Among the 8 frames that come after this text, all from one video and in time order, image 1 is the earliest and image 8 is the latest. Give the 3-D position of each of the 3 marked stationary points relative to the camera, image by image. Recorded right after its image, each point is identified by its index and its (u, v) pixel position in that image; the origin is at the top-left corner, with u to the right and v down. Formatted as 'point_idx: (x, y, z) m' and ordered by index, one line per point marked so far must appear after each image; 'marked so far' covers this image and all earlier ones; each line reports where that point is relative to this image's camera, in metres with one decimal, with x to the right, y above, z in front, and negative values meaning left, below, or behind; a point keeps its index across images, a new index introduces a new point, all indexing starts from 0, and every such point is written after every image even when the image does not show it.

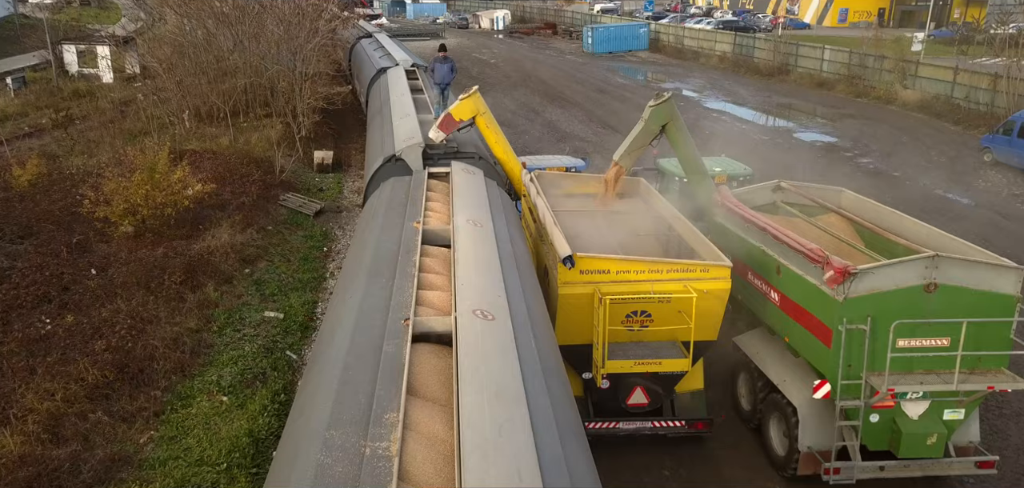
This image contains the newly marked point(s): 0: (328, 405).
0: (-1.0, -0.9, +4.1) m
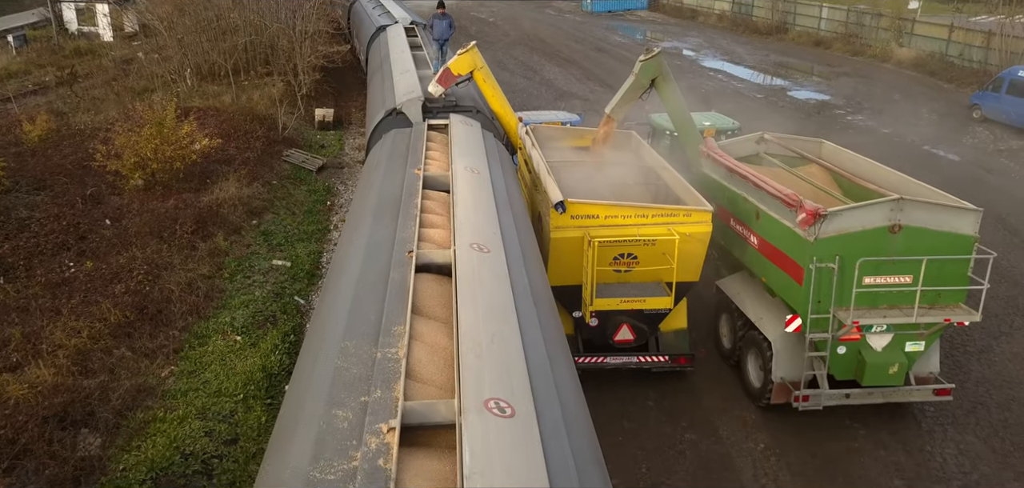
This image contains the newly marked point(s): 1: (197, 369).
0: (-1.0, -0.5, +4.6) m
1: (-3.4, -1.4, +8.5) m
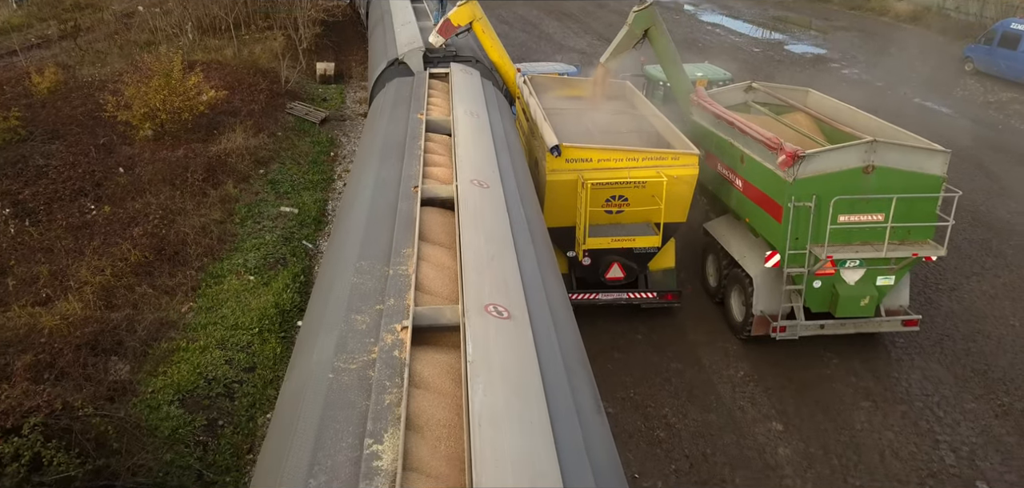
0: (-1.0, 0.0, +5.1) m
1: (-3.5, -0.7, +9.1) m
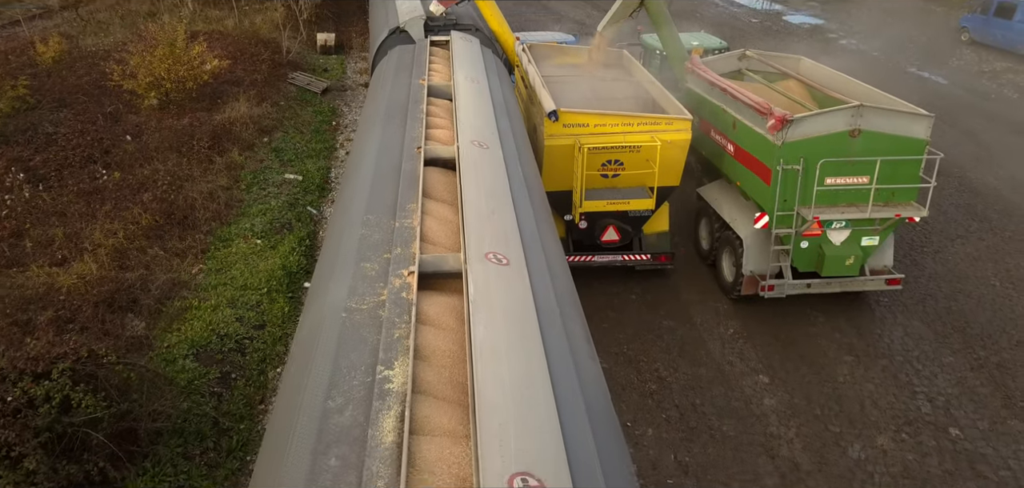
0: (-1.0, +0.3, +5.4) m
1: (-3.5, -0.3, +9.4) m
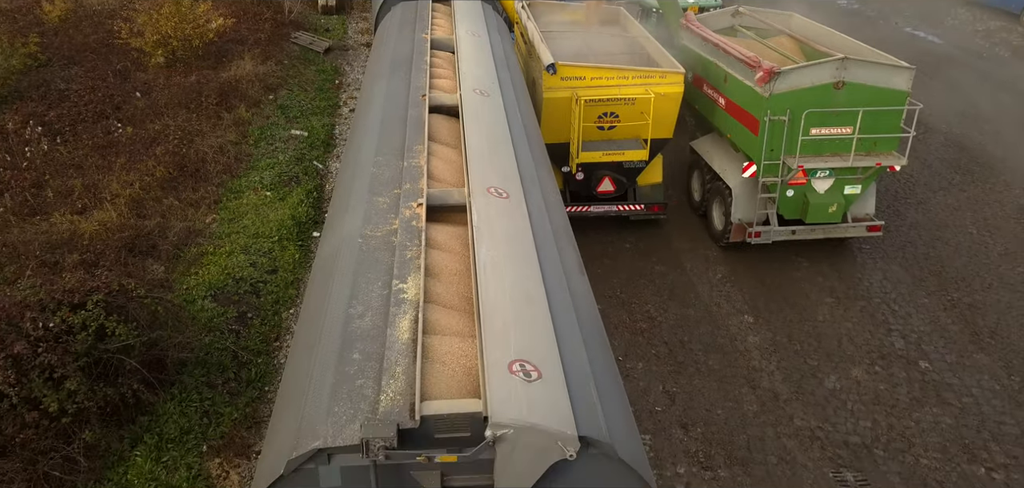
0: (-1.0, +0.7, +5.9) m
1: (-3.5, +0.3, +9.8) m
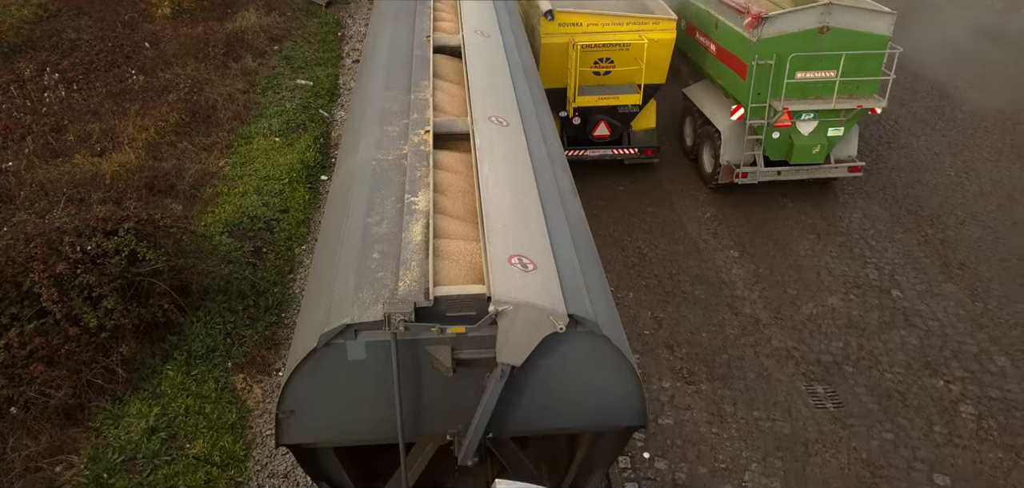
0: (-1.0, +1.3, +6.3) m
1: (-3.5, +1.1, +10.3) m
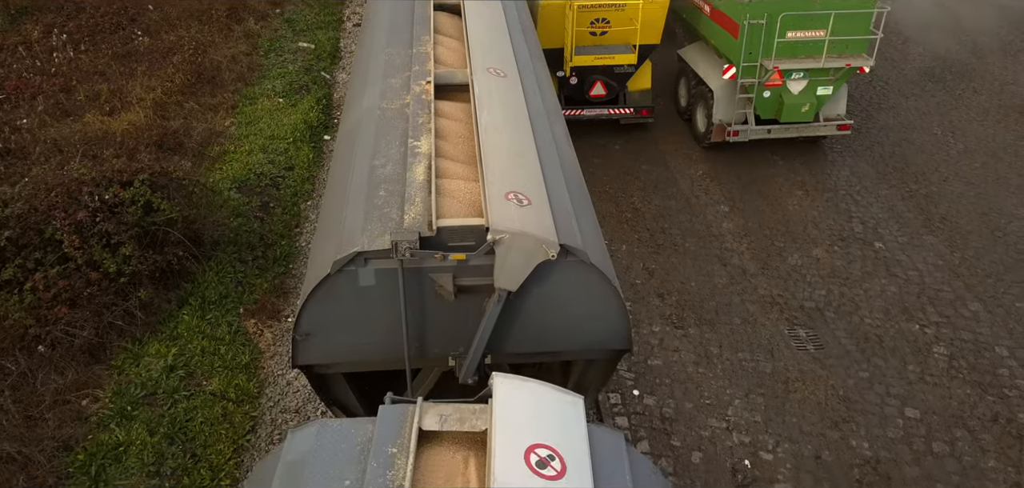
0: (-1.1, +1.7, +6.6) m
1: (-3.5, +1.7, +10.5) m
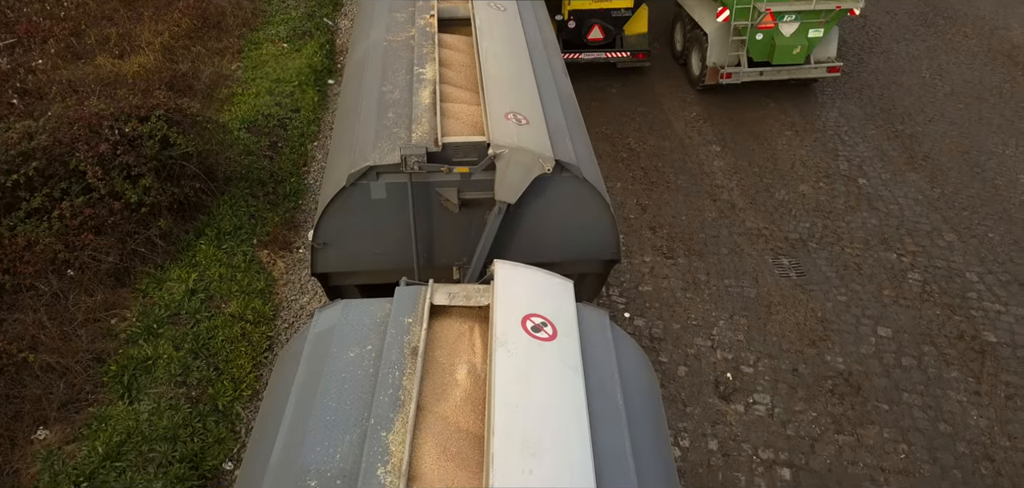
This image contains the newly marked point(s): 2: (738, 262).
0: (-1.1, +2.3, +6.8) m
1: (-3.5, +2.5, +10.8) m
2: (+2.2, -0.2, +7.5) m
